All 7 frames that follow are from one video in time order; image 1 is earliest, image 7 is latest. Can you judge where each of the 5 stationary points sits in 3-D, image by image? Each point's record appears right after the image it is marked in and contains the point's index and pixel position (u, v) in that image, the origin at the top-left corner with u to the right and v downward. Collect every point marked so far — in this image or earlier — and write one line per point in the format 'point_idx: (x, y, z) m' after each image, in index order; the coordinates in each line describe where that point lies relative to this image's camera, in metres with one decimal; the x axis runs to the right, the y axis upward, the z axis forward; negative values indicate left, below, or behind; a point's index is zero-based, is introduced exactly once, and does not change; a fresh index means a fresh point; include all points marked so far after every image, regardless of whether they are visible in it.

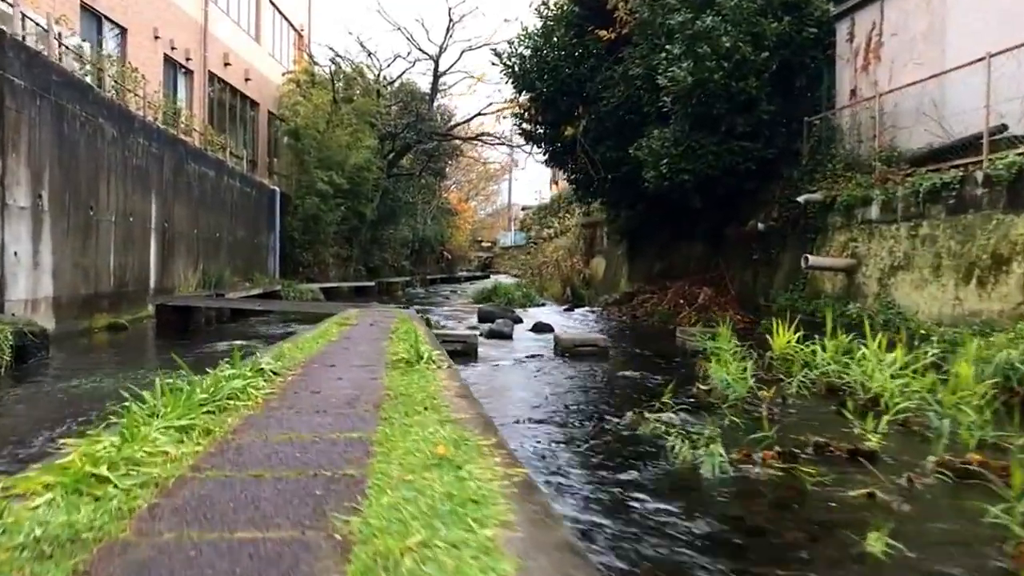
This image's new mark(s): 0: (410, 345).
0: (-0.5, -0.3, +3.9) m
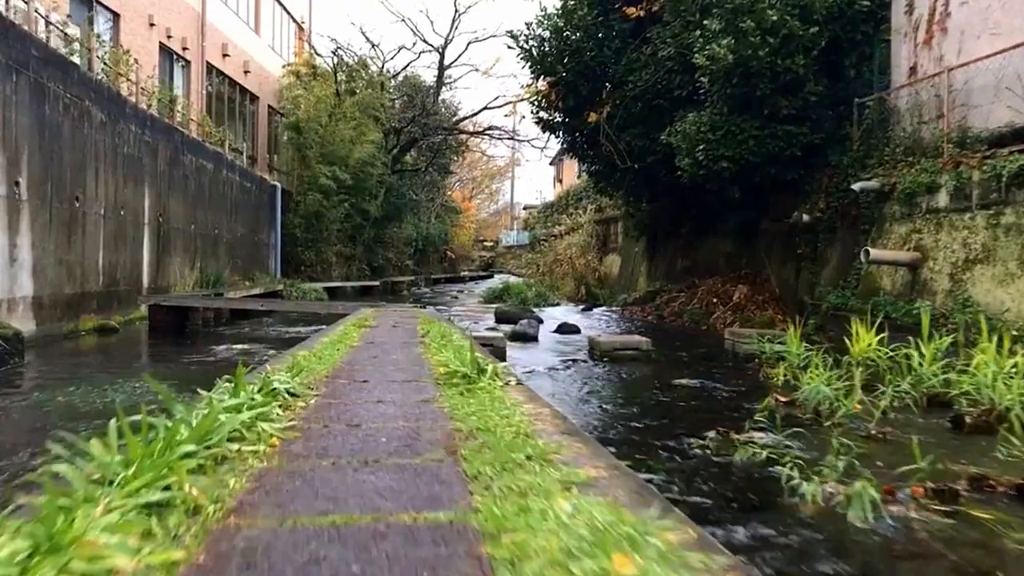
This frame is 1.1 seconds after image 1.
0: (-0.2, -0.2, +3.1) m
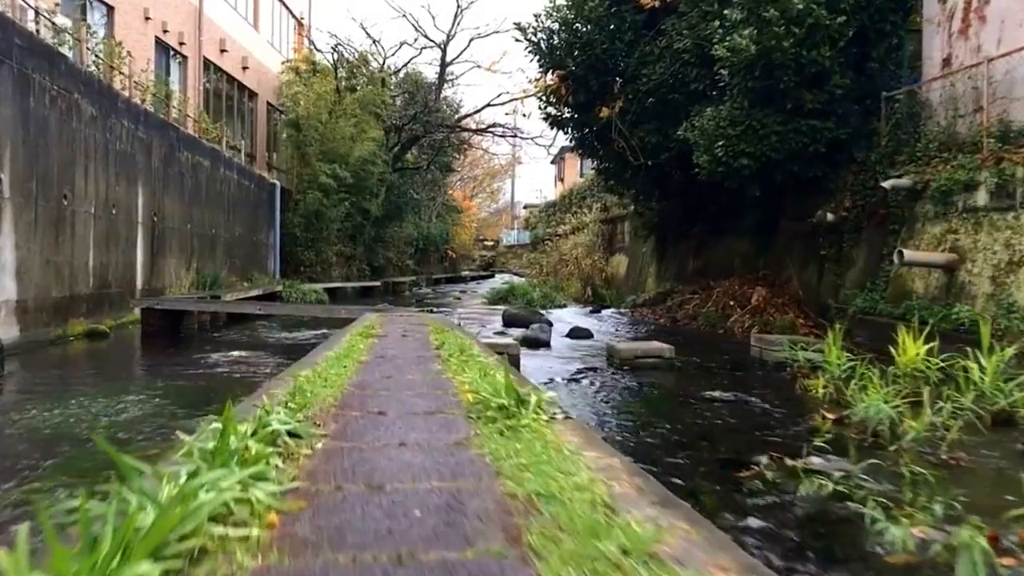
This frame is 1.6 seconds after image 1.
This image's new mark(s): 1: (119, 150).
0: (-0.1, -0.3, +2.7) m
1: (-4.3, +1.5, +9.4) m
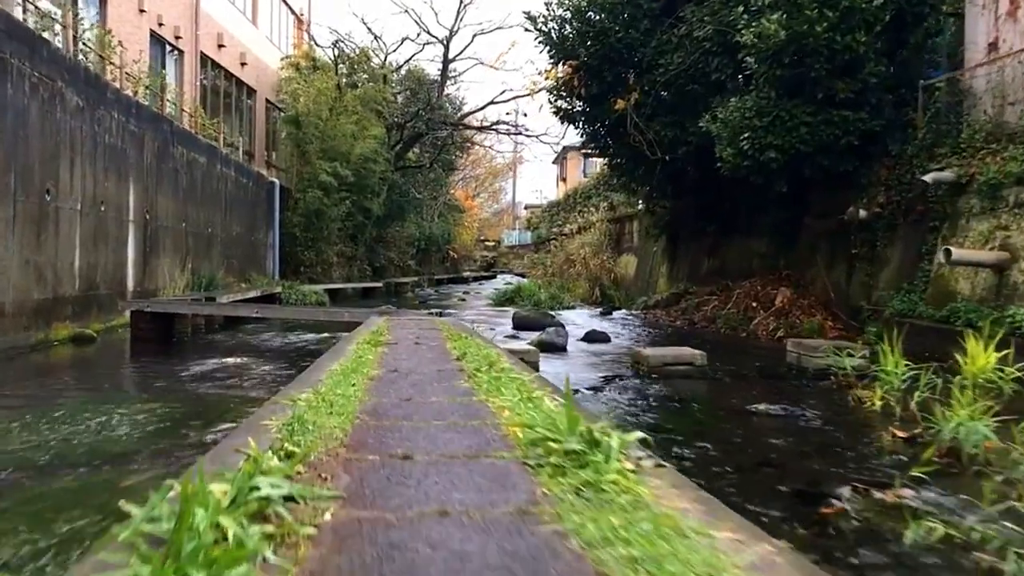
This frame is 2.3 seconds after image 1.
0: (0.0, -0.3, +2.2) m
1: (-4.2, +1.5, +8.8) m
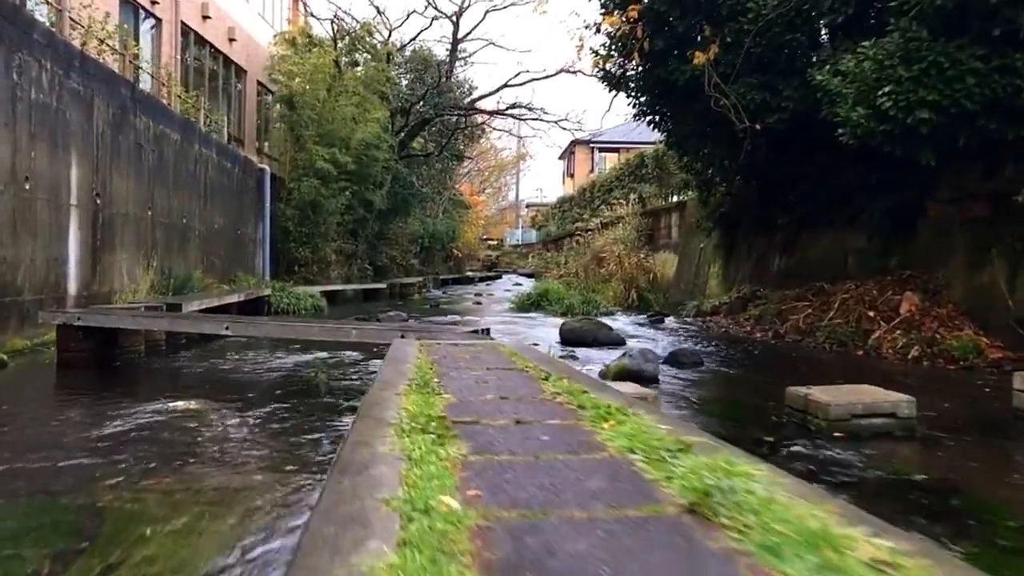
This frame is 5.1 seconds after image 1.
0: (+0.5, -0.3, 0.0) m
1: (-3.7, +1.5, +6.7) m
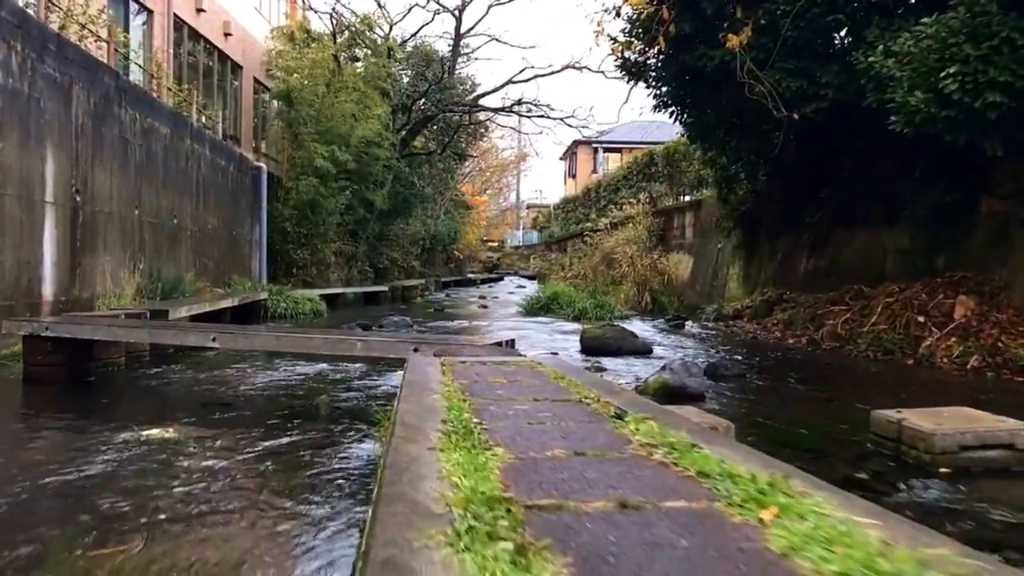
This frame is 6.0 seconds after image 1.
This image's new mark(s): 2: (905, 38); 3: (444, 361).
0: (+0.7, -0.3, -0.6) m
1: (-3.6, +1.4, +6.0) m
2: (+2.8, +1.8, +6.2) m
3: (-0.3, -0.3, +3.3) m
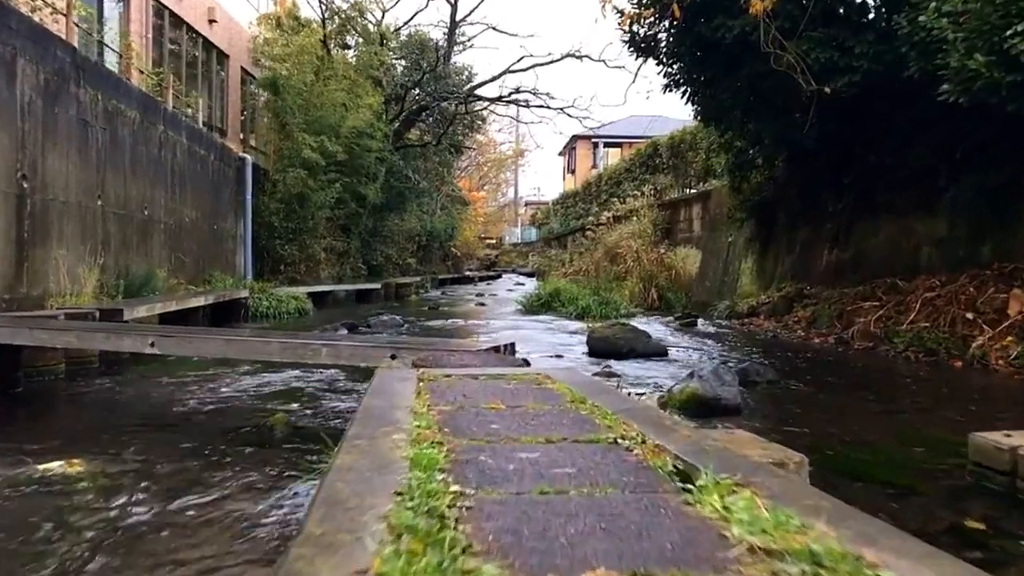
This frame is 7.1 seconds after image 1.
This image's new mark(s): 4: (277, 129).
0: (+0.7, -0.3, -1.4) m
1: (-3.6, +1.4, +5.3) m
2: (+2.8, +1.9, +5.4) m
3: (-0.3, -0.2, +2.6) m
4: (-4.2, +2.9, +15.4) m
